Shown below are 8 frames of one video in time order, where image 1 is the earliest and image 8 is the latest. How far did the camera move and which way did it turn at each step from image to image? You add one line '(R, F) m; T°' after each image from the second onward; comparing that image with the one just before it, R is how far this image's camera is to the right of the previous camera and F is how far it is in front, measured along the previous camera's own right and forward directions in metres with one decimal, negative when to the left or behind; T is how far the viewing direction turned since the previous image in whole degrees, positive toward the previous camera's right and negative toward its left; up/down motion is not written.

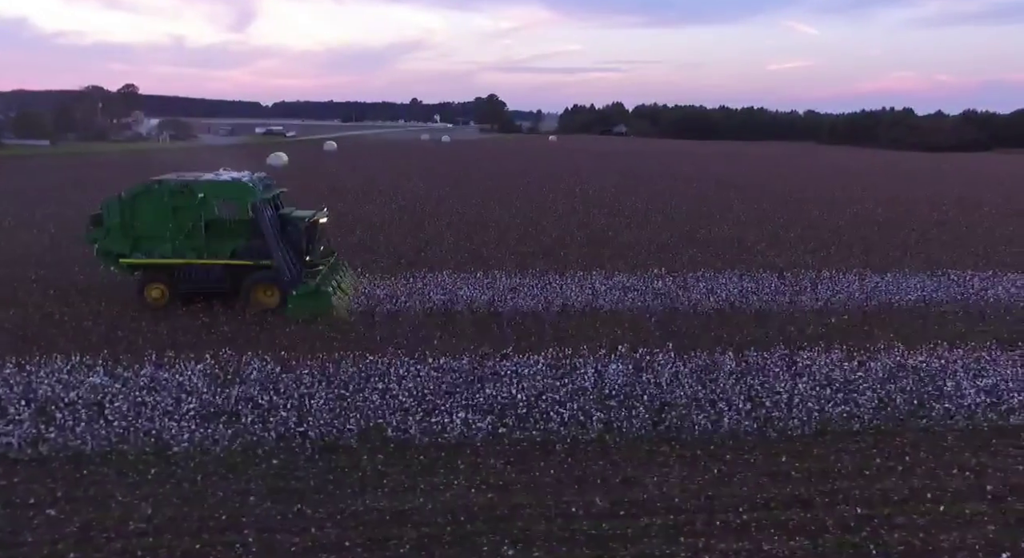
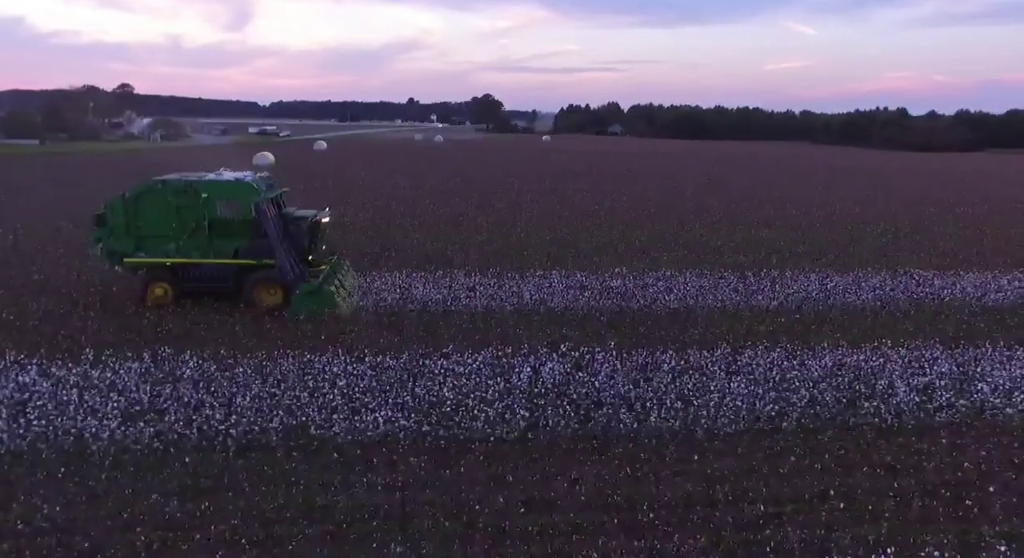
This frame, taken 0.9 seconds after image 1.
(+0.8, 0.0) m; 0°
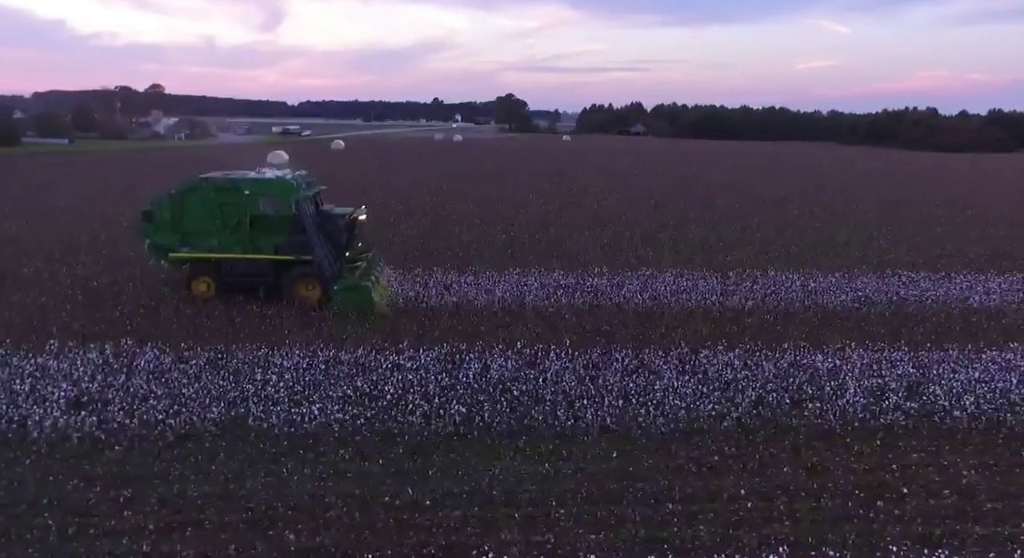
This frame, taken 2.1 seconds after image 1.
(+1.0, 0.0) m; -2°
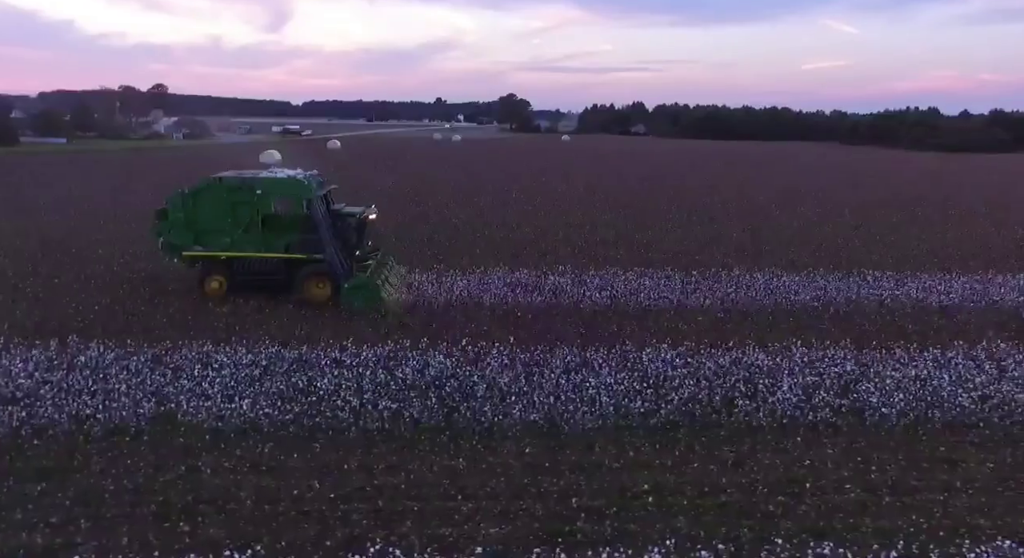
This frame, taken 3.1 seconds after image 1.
(+0.9, -0.1) m; 0°
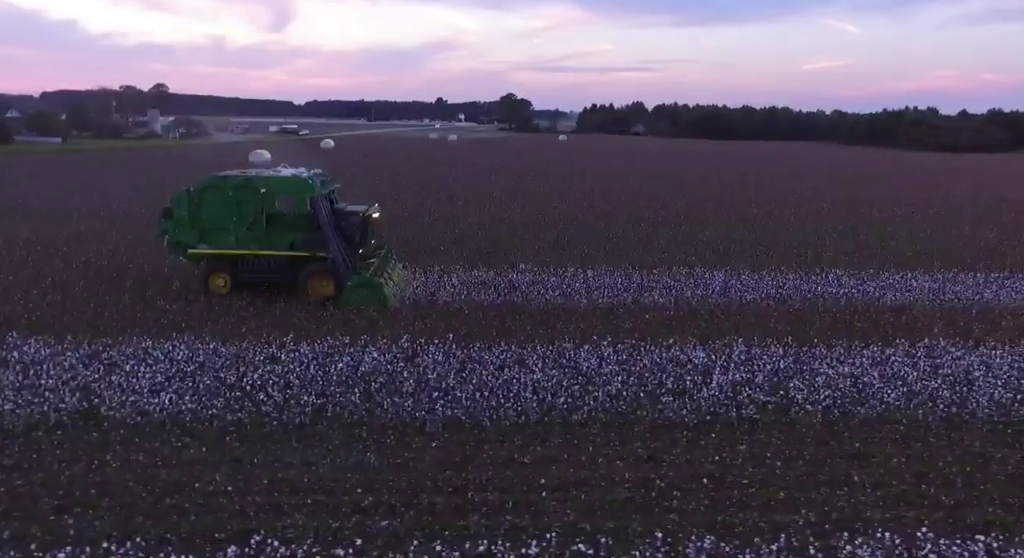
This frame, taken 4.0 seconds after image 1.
(+0.9, 0.0) m; 0°
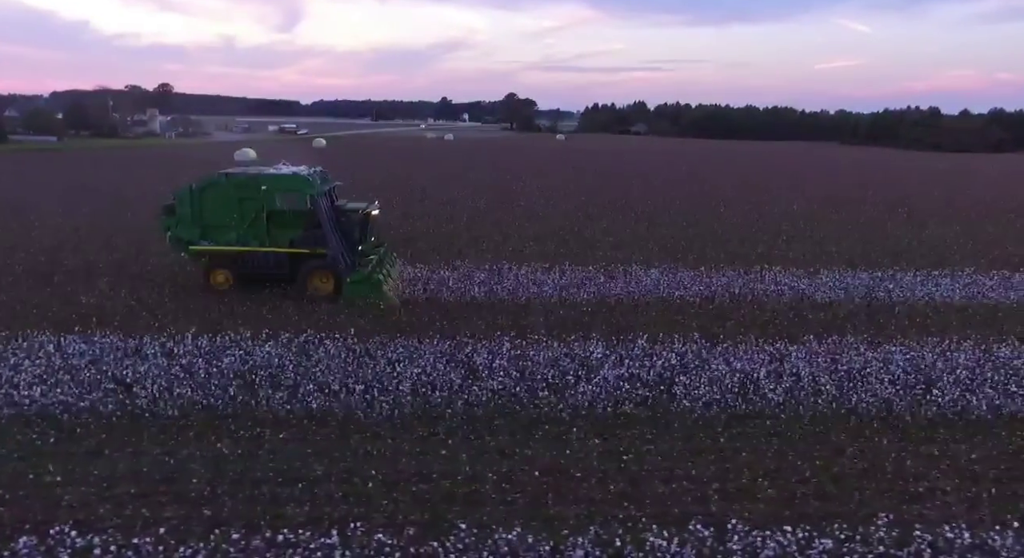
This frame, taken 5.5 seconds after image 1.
(+1.6, 0.0) m; 0°
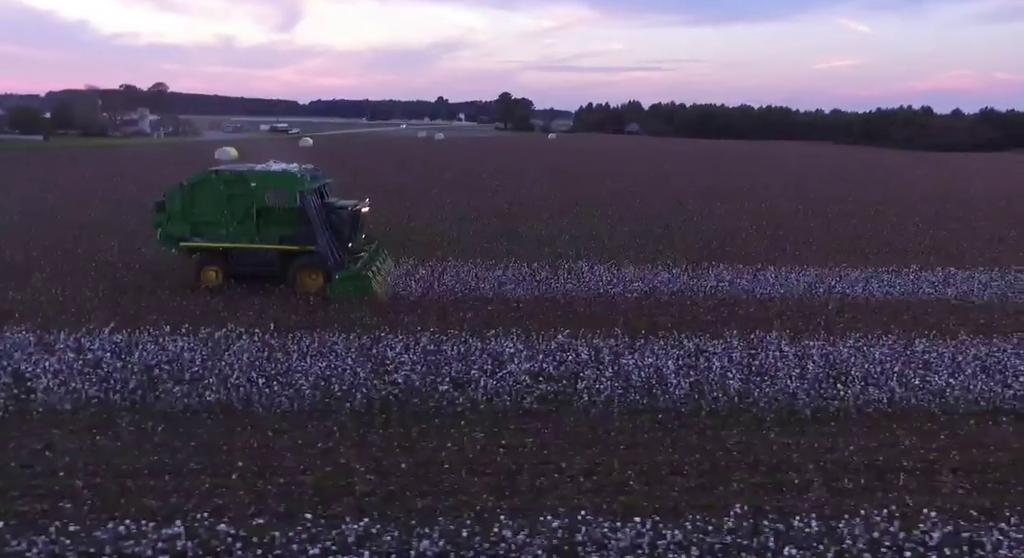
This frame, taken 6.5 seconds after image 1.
(+1.2, 0.0) m; 0°
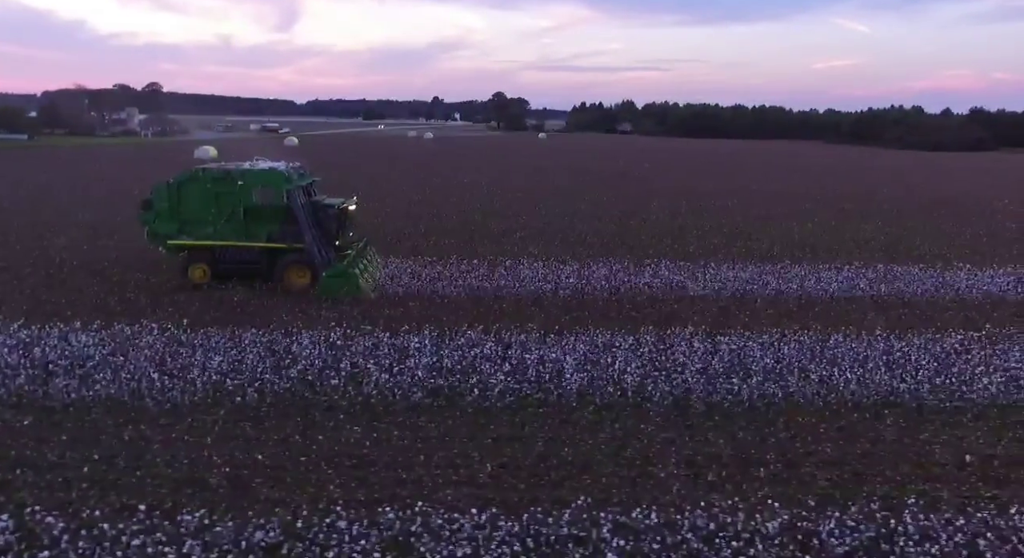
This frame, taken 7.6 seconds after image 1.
(+1.3, 0.0) m; 0°
